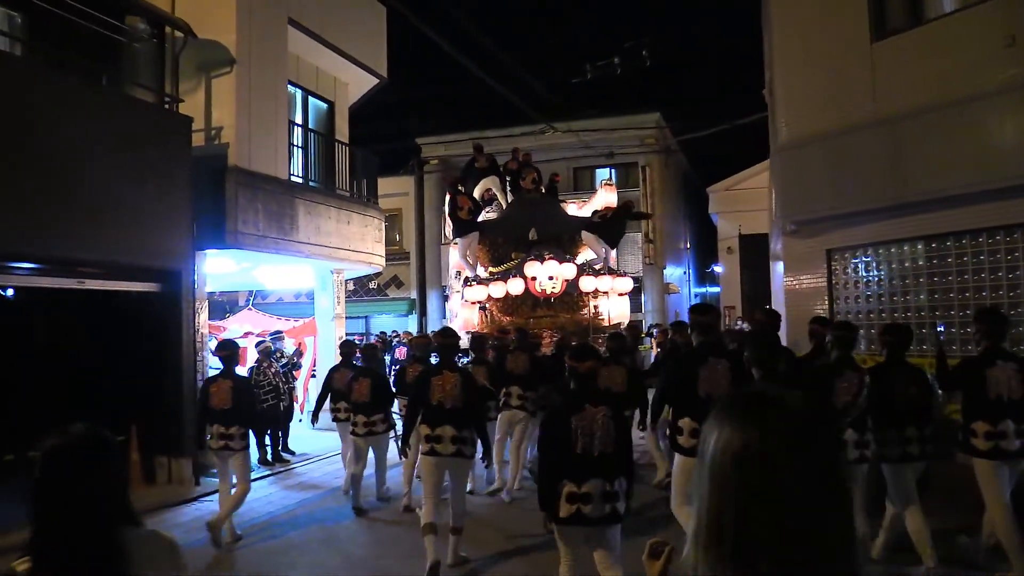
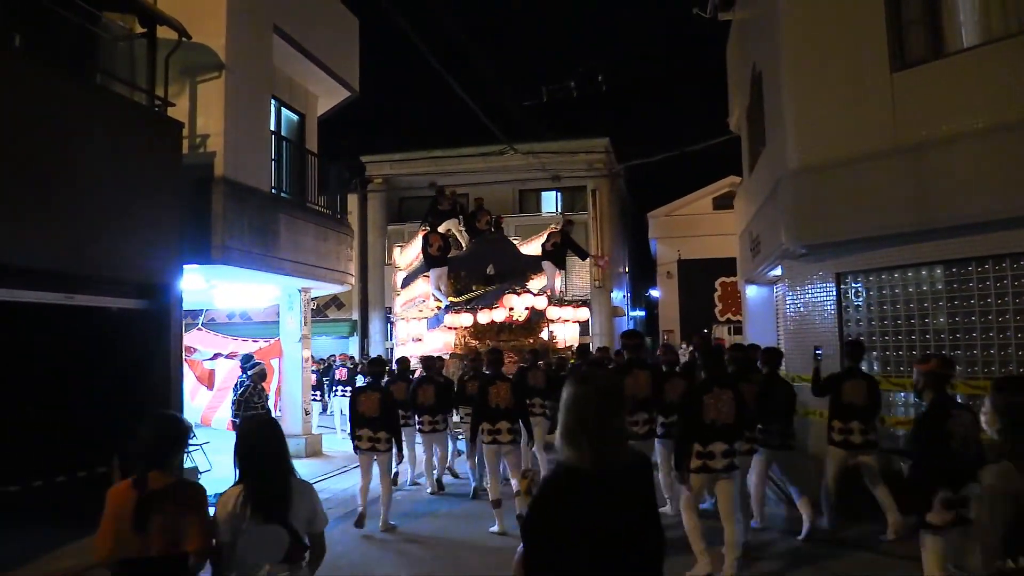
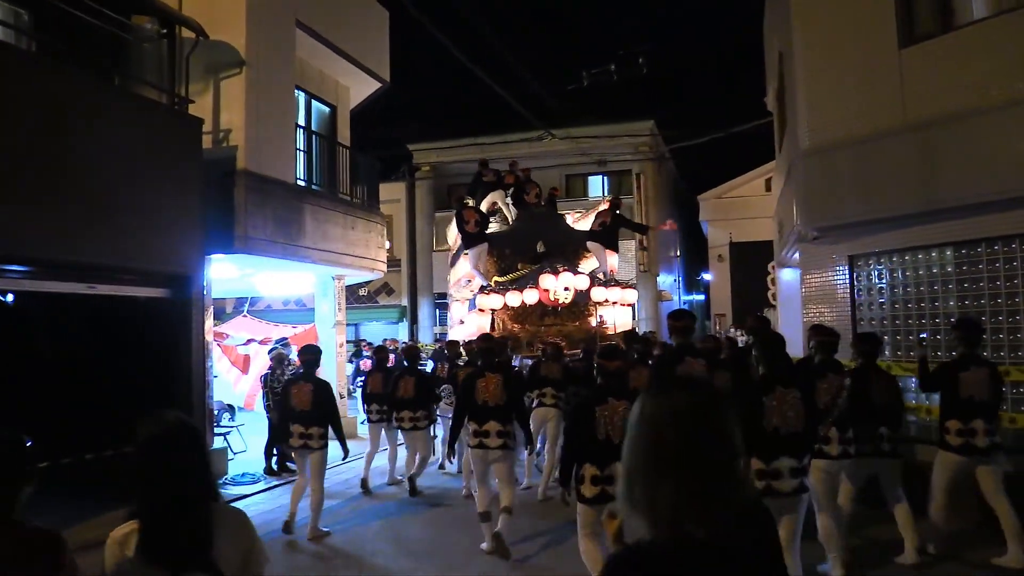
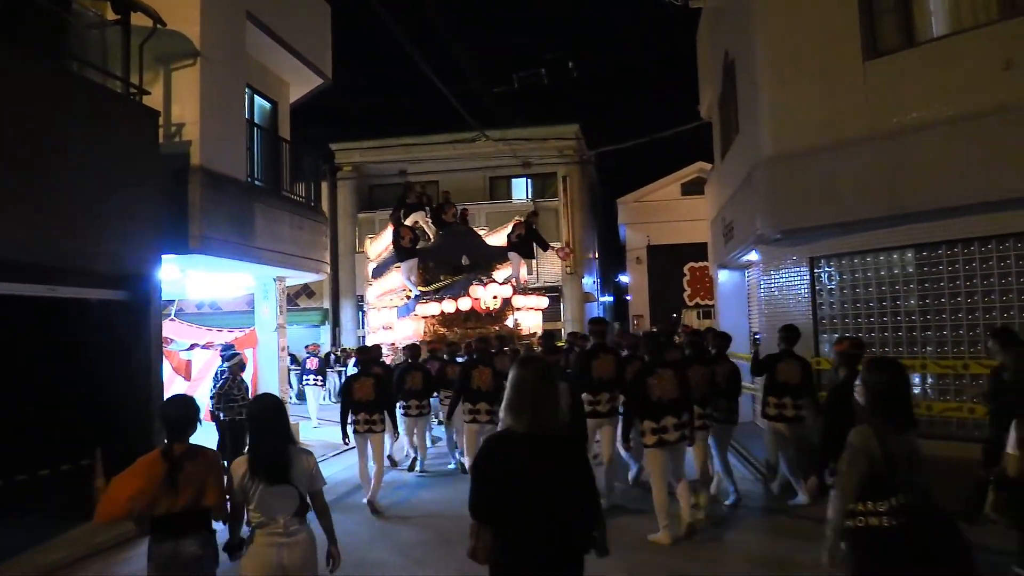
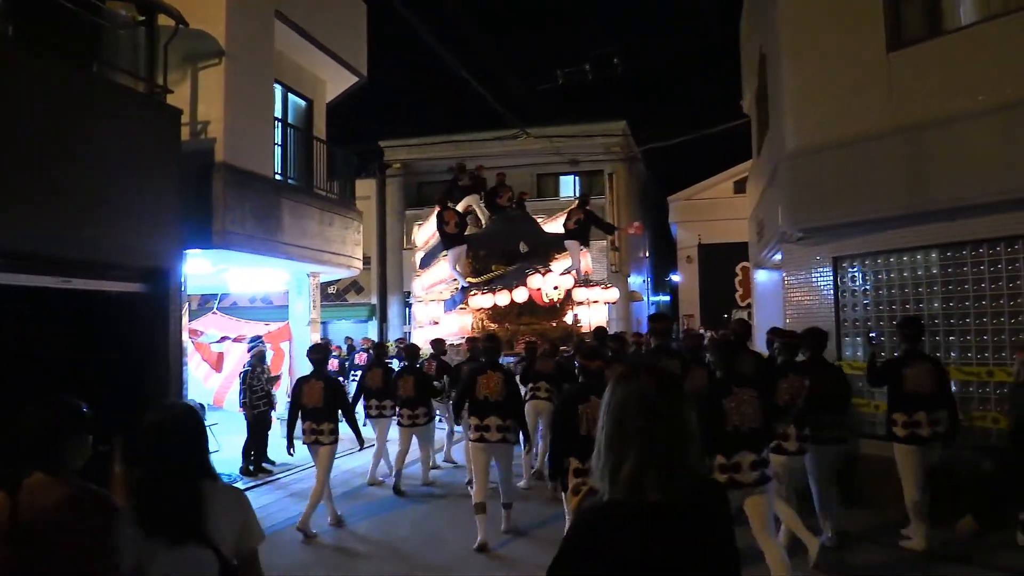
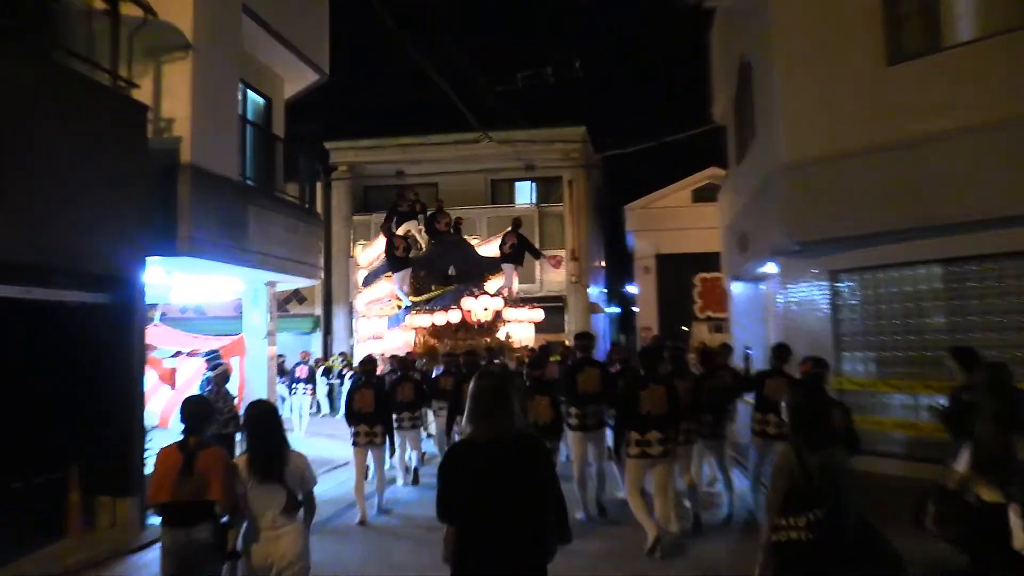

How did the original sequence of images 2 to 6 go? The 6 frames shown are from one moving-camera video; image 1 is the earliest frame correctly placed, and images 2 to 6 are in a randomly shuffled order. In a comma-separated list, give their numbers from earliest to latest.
3, 5, 2, 4, 6
